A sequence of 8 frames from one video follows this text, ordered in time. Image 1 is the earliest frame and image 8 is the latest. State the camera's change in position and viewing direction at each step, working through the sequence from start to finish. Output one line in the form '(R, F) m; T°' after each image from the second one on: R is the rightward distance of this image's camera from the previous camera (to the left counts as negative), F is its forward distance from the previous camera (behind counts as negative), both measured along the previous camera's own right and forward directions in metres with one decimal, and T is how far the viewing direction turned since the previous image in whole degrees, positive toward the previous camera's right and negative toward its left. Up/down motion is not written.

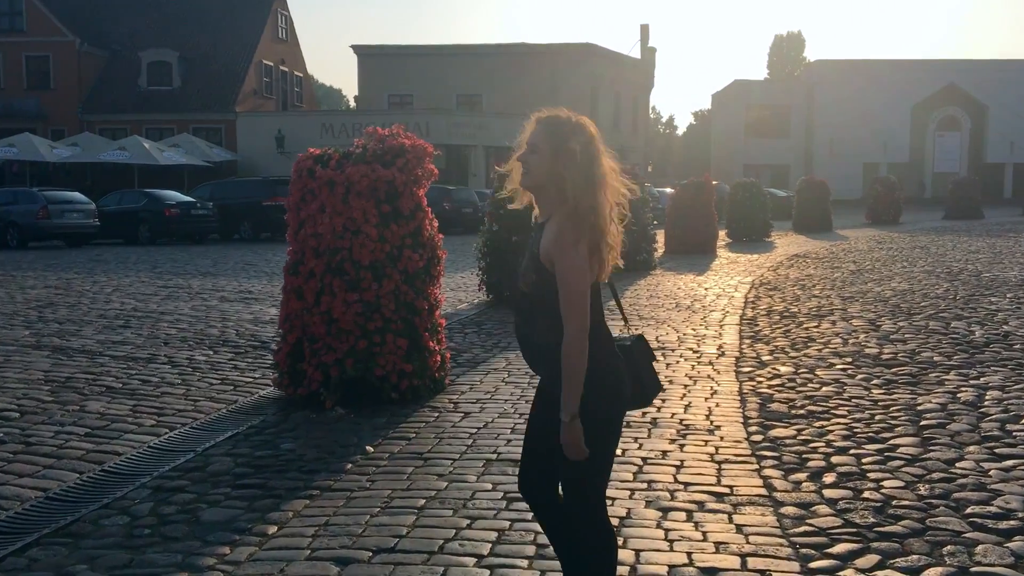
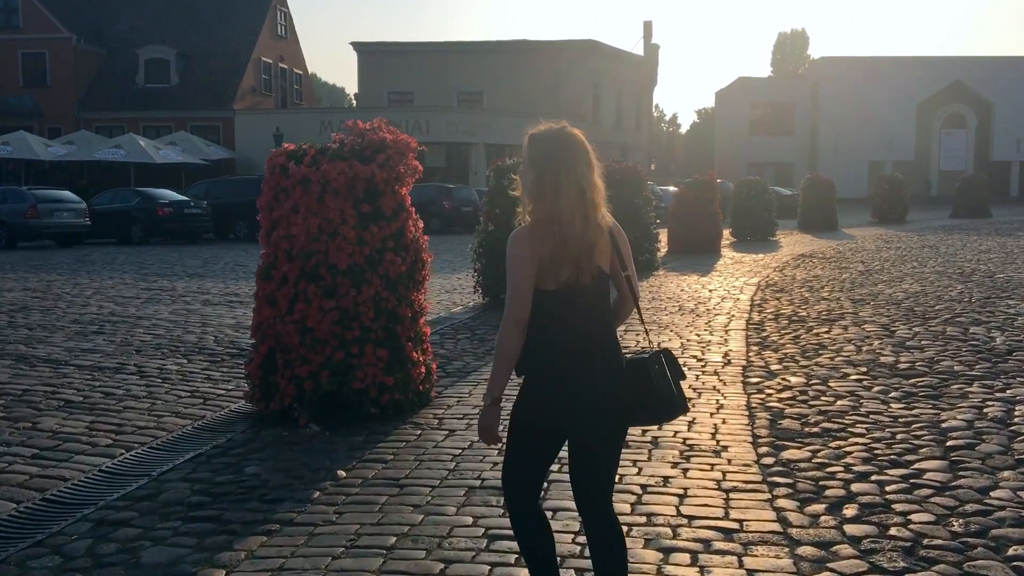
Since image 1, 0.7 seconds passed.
(+0.1, +0.6) m; 0°
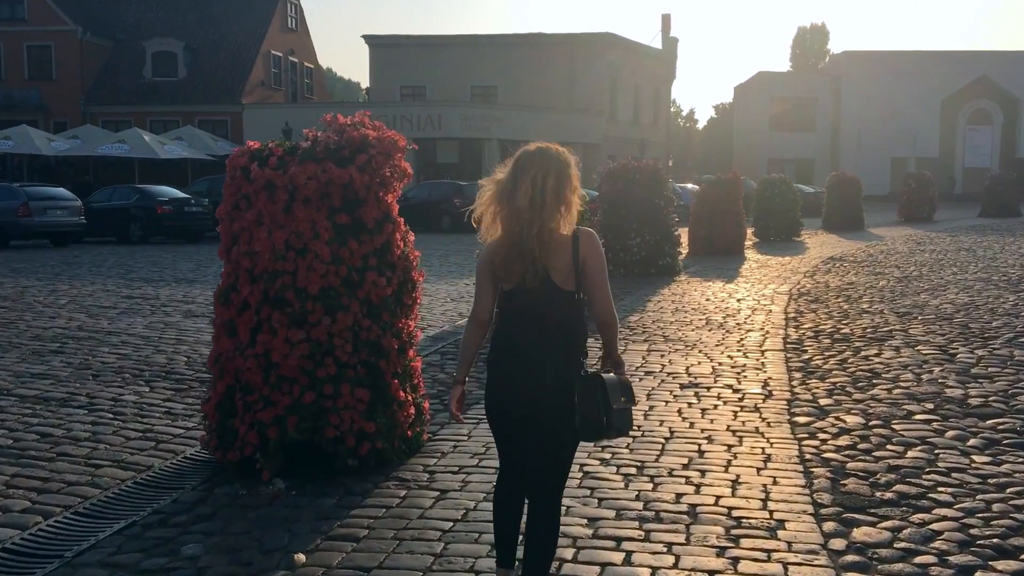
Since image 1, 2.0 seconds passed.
(+0.1, +1.2) m; -1°
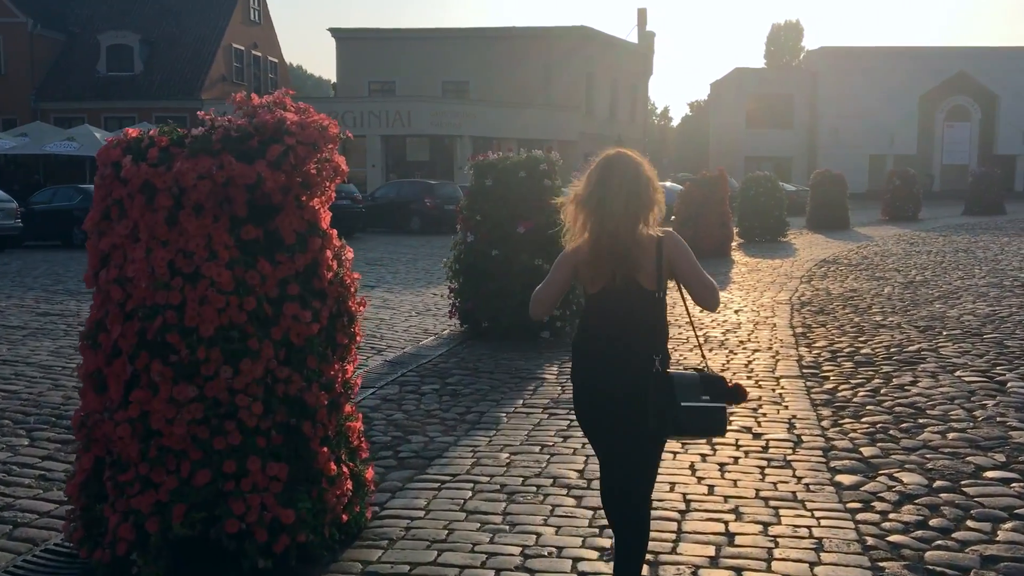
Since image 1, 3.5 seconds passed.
(0.0, +1.5) m; +2°
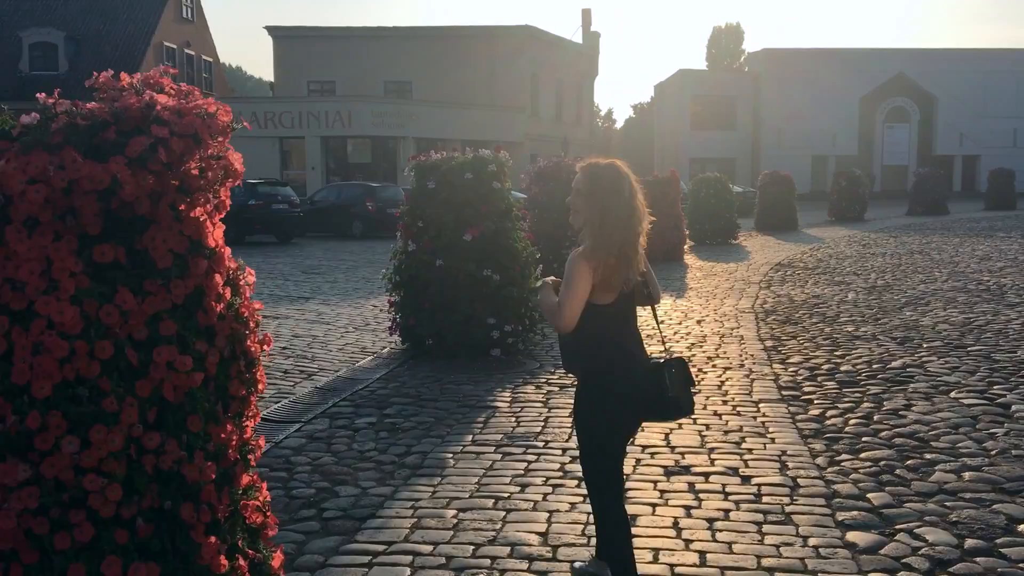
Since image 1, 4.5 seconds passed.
(0.0, +1.0) m; +3°
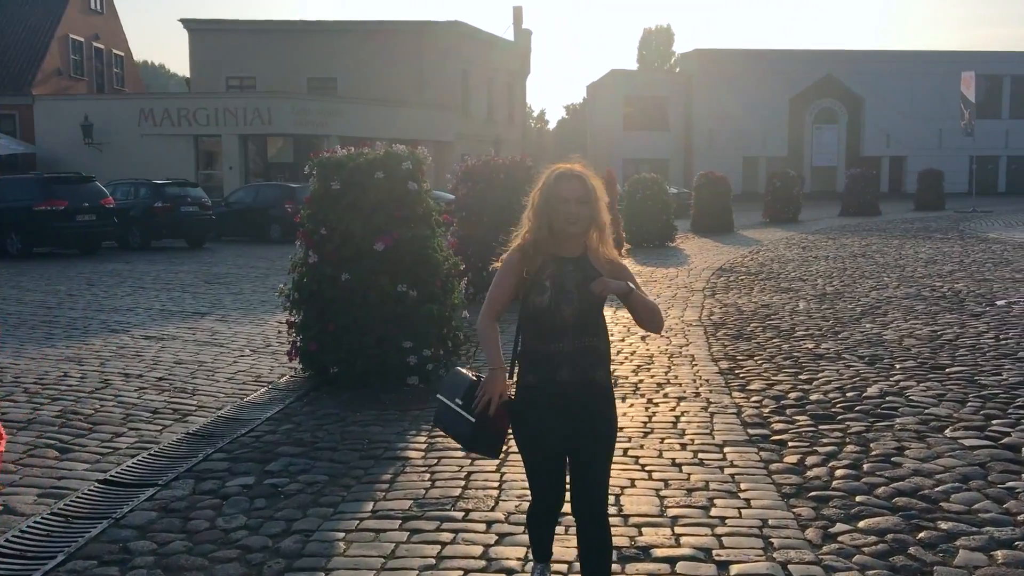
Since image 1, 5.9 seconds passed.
(+0.1, +1.4) m; +4°
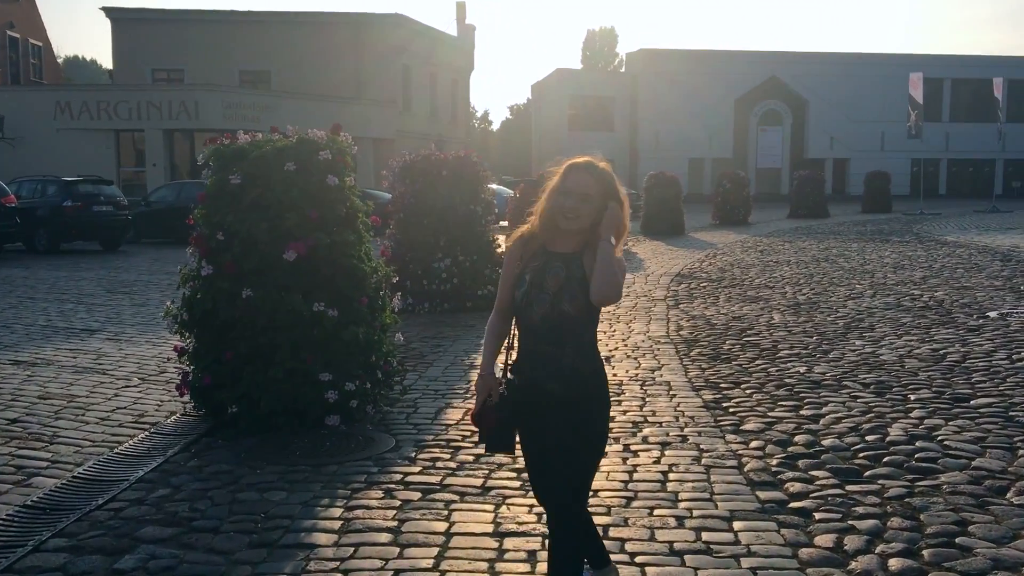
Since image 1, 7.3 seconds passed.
(0.0, +1.5) m; +3°
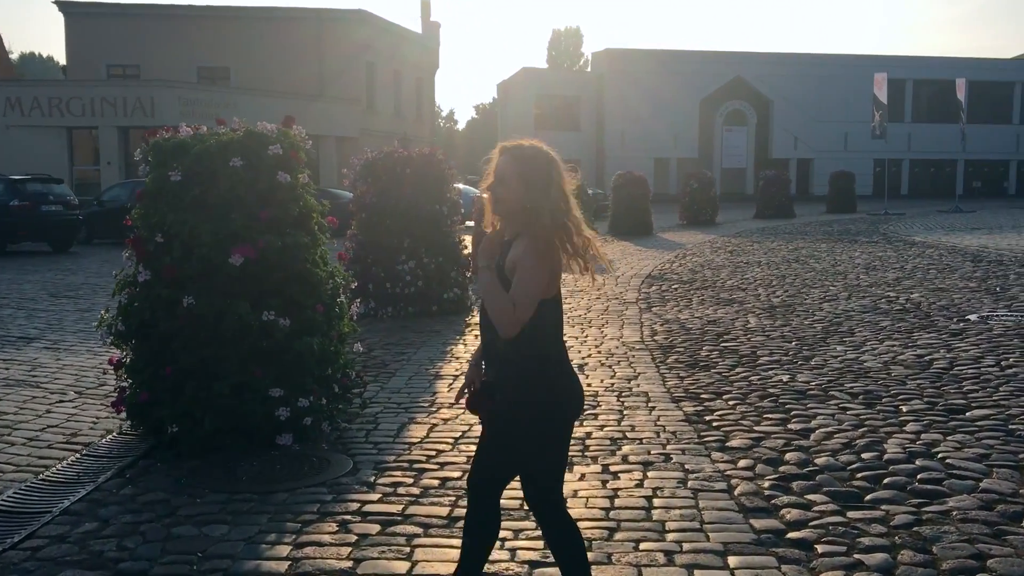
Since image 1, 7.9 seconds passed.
(0.0, +0.5) m; +2°
